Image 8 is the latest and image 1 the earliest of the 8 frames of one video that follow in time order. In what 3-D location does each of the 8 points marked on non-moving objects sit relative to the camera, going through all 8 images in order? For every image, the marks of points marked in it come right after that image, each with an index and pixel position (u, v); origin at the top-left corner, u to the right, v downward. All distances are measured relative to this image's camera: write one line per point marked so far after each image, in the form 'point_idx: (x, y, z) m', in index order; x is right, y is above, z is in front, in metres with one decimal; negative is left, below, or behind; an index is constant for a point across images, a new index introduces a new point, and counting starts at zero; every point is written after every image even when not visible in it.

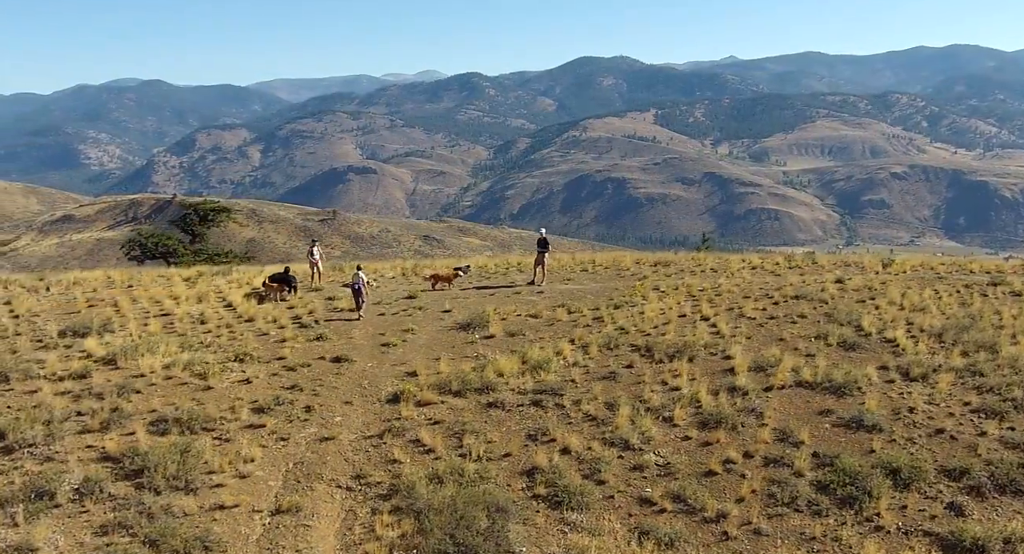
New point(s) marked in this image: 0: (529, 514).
0: (+0.4, -4.8, +19.0) m
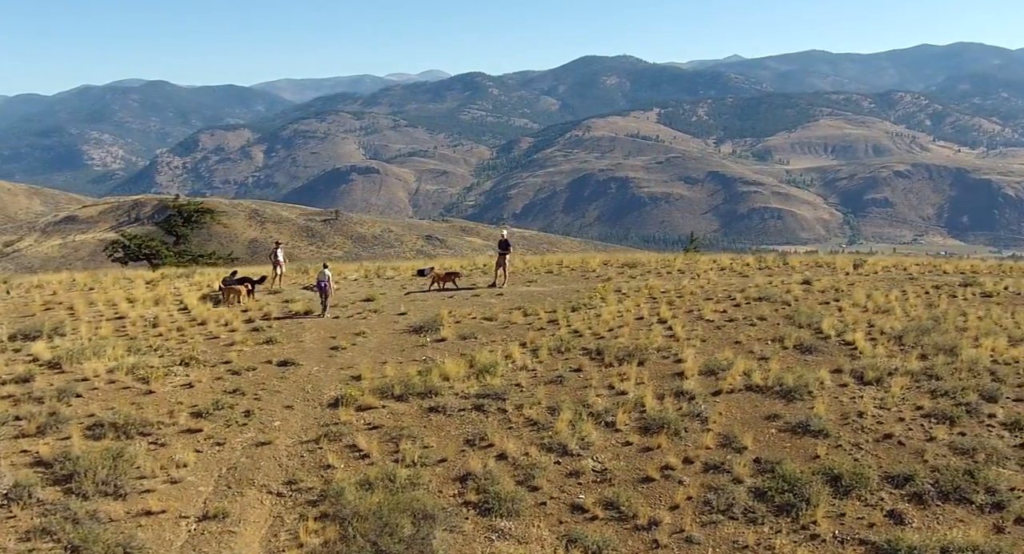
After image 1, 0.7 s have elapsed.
0: (-1.1, -4.8, +18.8) m
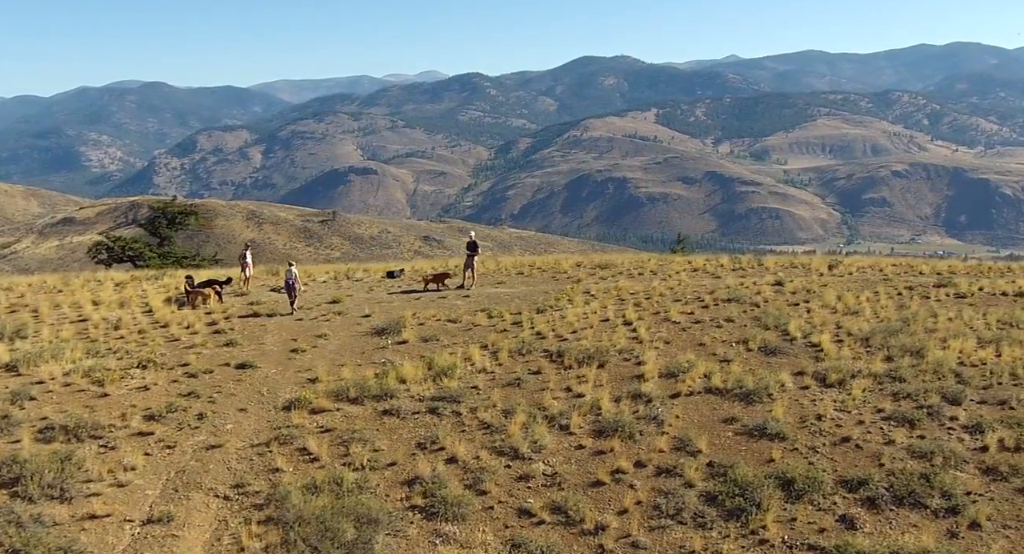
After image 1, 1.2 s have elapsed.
0: (-2.2, -4.9, +18.6) m
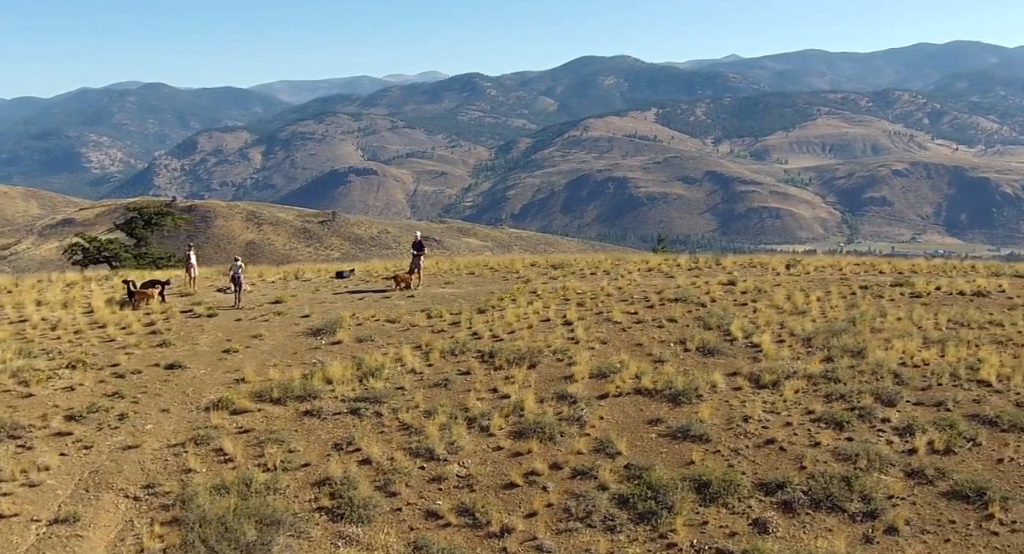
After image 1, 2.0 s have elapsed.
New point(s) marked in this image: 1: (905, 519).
0: (-4.0, -4.9, +18.4) m
1: (+7.9, -4.9, +19.1) m
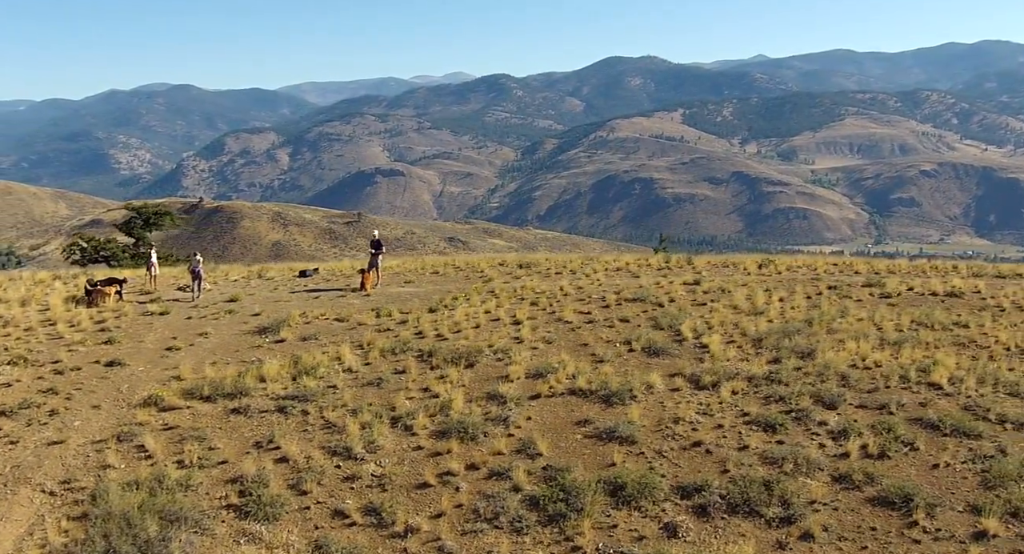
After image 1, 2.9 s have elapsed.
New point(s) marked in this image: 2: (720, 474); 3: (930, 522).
0: (-5.9, -4.8, +18.4) m
1: (+6.1, -4.9, +18.6) m
2: (+4.4, -4.1, +19.8) m
3: (+8.3, -4.9, +18.8) m
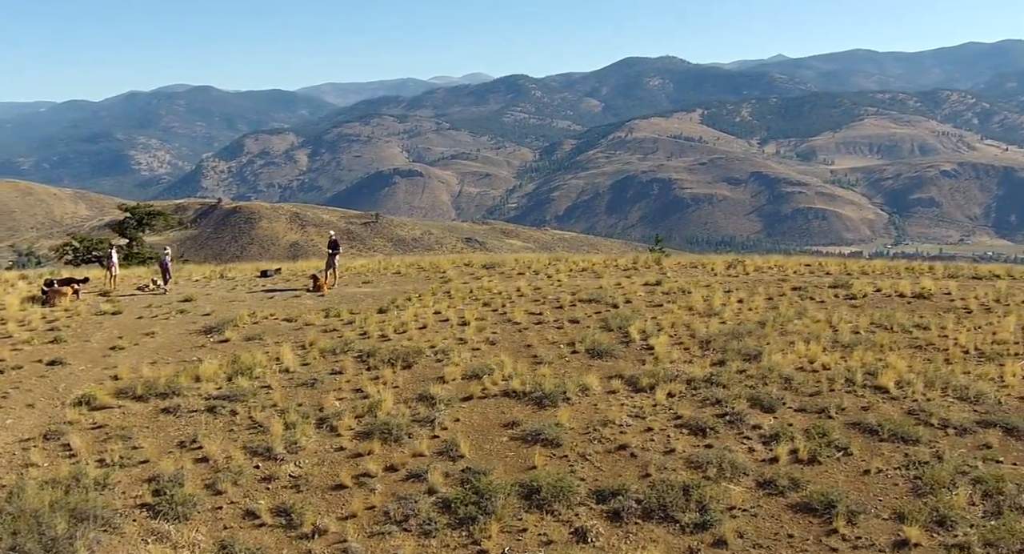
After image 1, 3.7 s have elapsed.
0: (-7.6, -4.8, +18.4) m
1: (+4.3, -4.9, +18.2) m
2: (+2.7, -4.1, +19.5) m
3: (+6.5, -4.9, +18.3) m
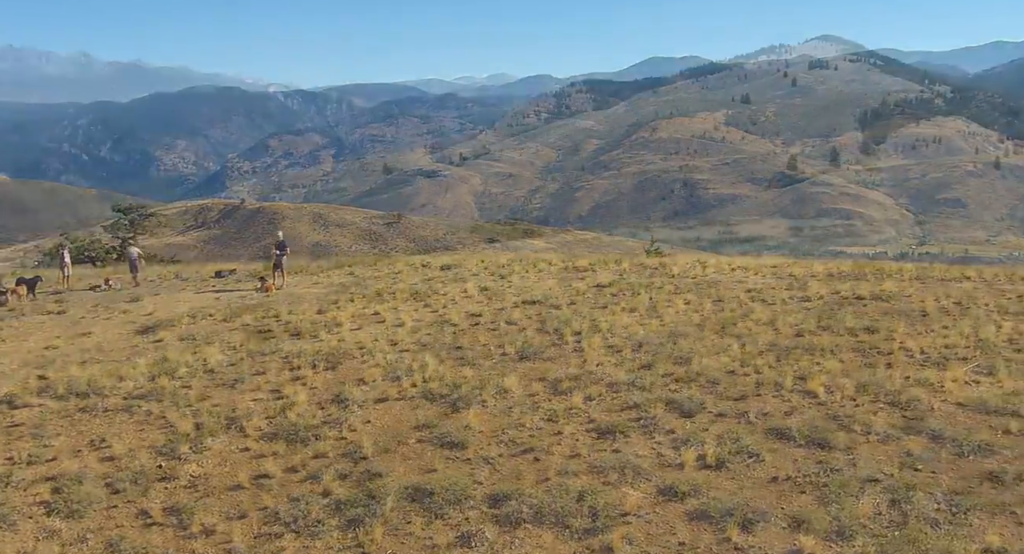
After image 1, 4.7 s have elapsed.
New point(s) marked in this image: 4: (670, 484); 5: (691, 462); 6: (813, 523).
0: (-9.8, -4.8, +18.6) m
1: (+2.2, -4.9, +17.8) m
2: (+0.5, -4.2, +19.2) m
3: (+4.4, -4.9, +17.9) m
4: (+3.2, -4.2, +19.3) m
5: (+3.8, -3.9, +19.9) m
6: (+5.7, -4.7, +18.1) m
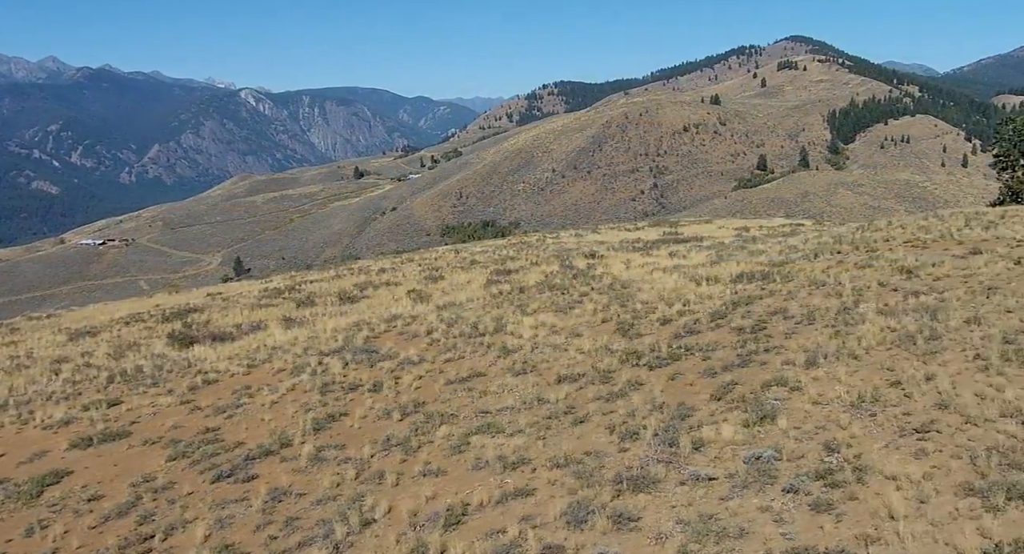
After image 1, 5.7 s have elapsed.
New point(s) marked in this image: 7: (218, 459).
0: (-12.2, -4.9, +18.8) m
1: (-0.3, -5.0, +18.0) m
2: (-1.9, -4.2, +19.3) m
3: (+1.9, -4.9, +18.0) m
4: (+0.8, -4.2, +19.4) m
5: (+1.4, -3.9, +20.0) m
6: (+3.3, -4.7, +18.2) m
7: (-6.6, -3.8, +20.5) m
